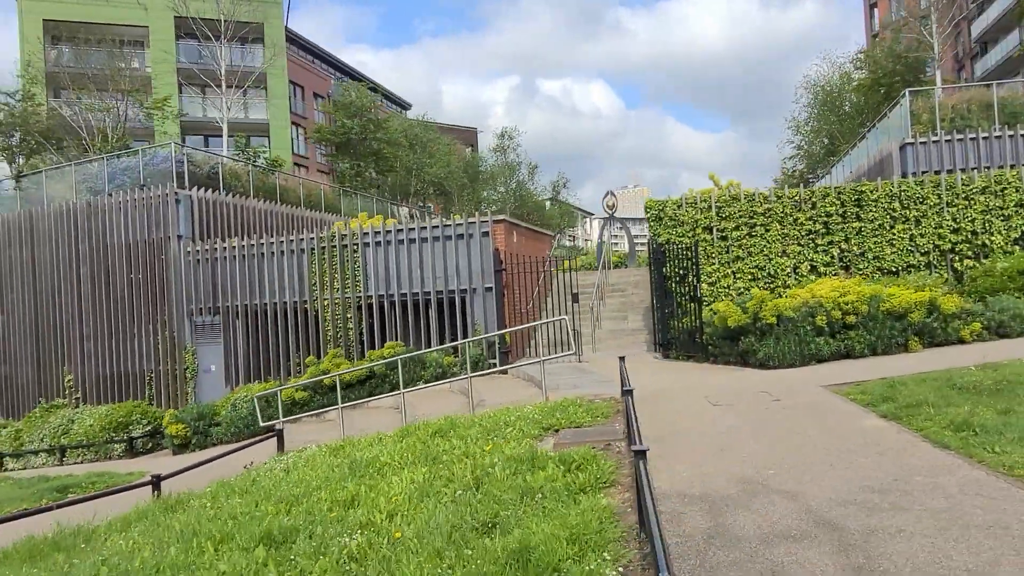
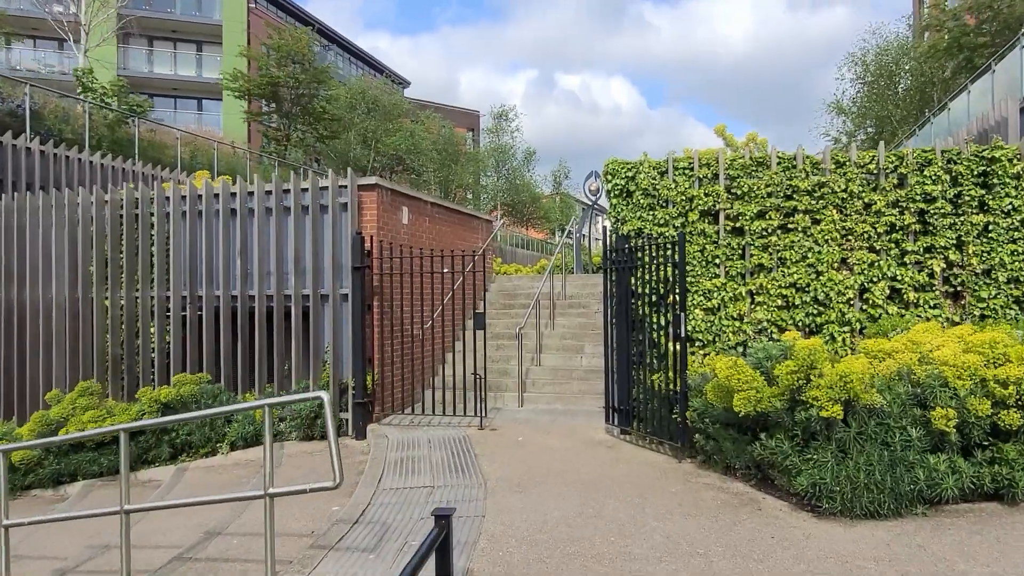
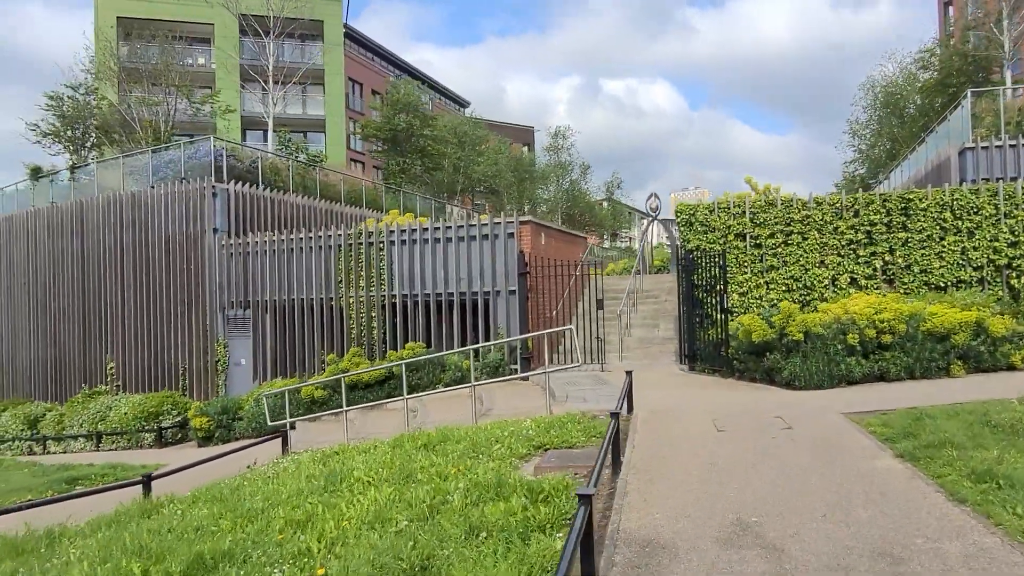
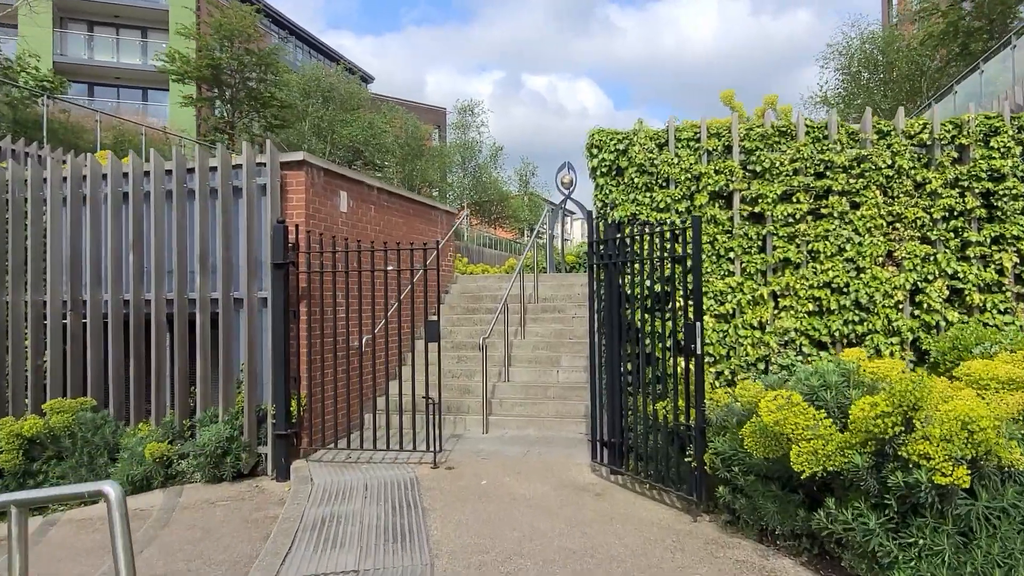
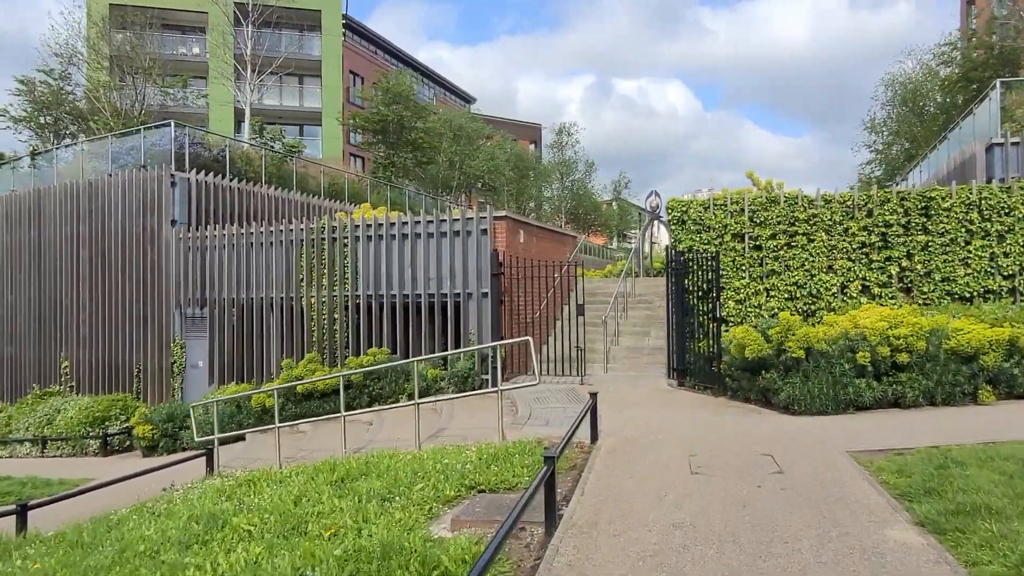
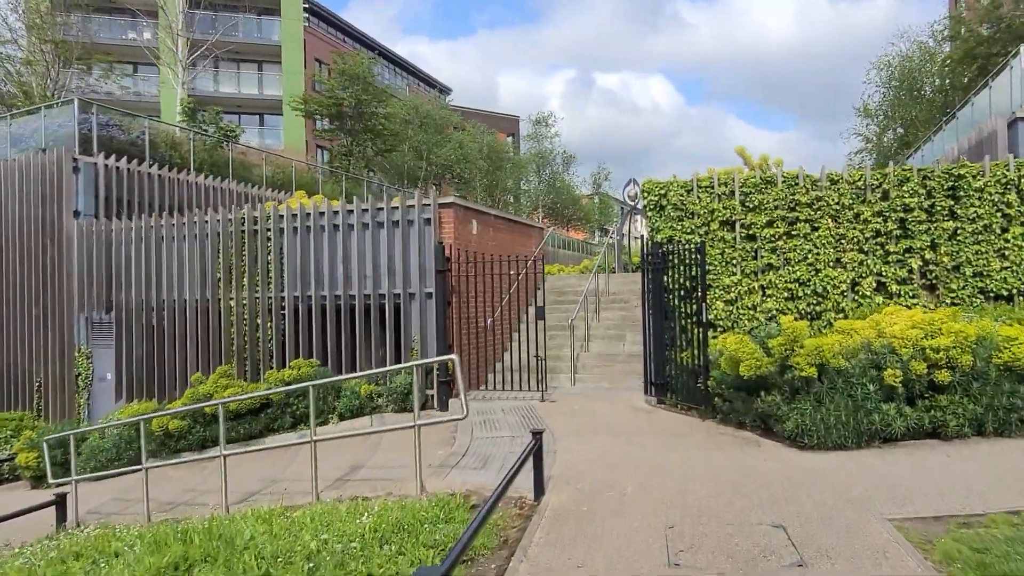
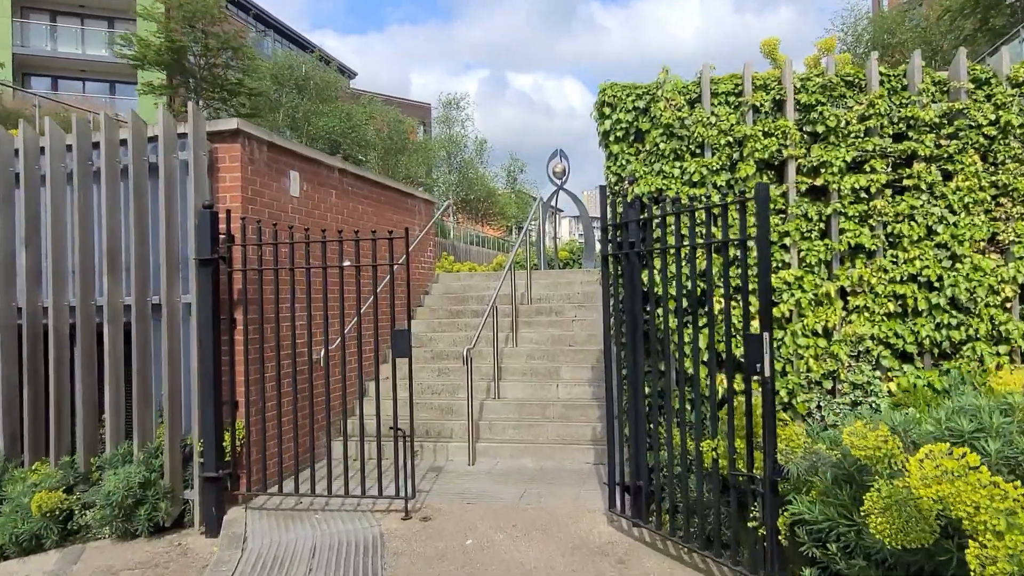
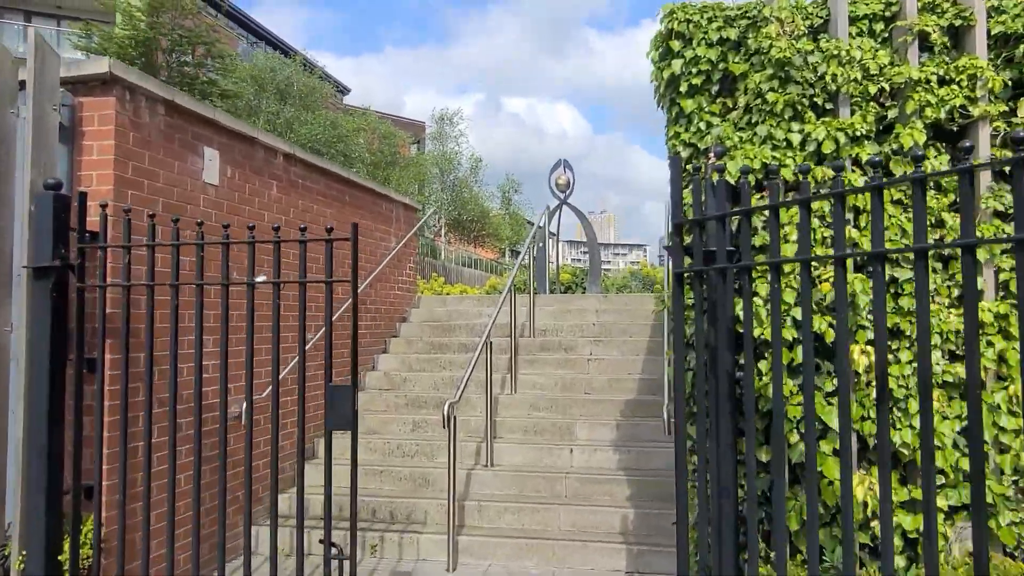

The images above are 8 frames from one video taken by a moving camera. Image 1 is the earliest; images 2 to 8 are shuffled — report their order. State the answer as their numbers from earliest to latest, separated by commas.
3, 5, 6, 2, 4, 7, 8
